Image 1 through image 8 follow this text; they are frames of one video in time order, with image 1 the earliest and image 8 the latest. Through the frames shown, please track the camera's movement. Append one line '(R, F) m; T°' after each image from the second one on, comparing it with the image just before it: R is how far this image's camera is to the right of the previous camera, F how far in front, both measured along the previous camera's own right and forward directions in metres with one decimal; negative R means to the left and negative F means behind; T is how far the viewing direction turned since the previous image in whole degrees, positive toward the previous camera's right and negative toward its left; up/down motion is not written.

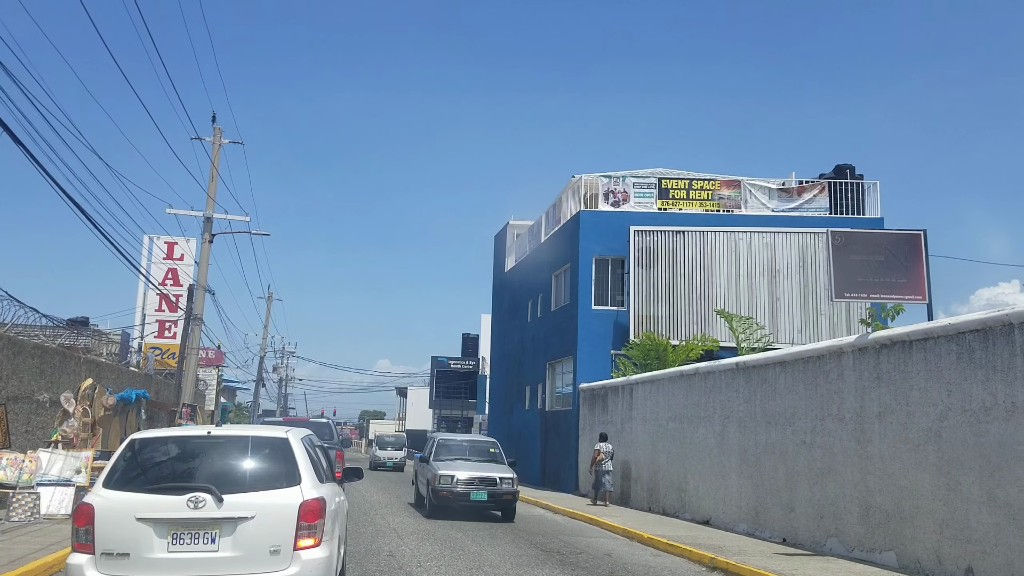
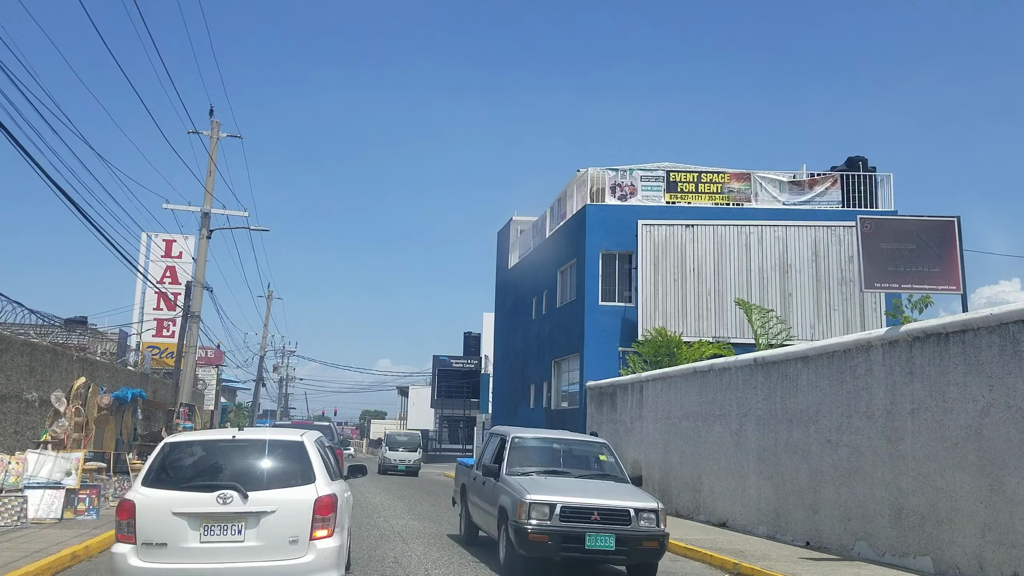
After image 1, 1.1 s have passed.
(-0.1, +0.6) m; 0°
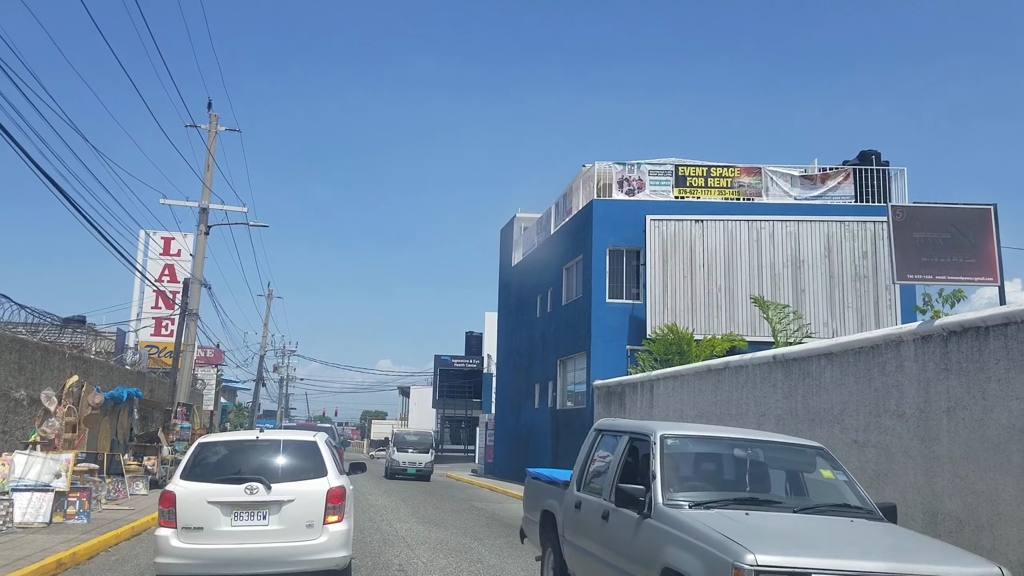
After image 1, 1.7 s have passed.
(-0.1, +0.6) m; 0°
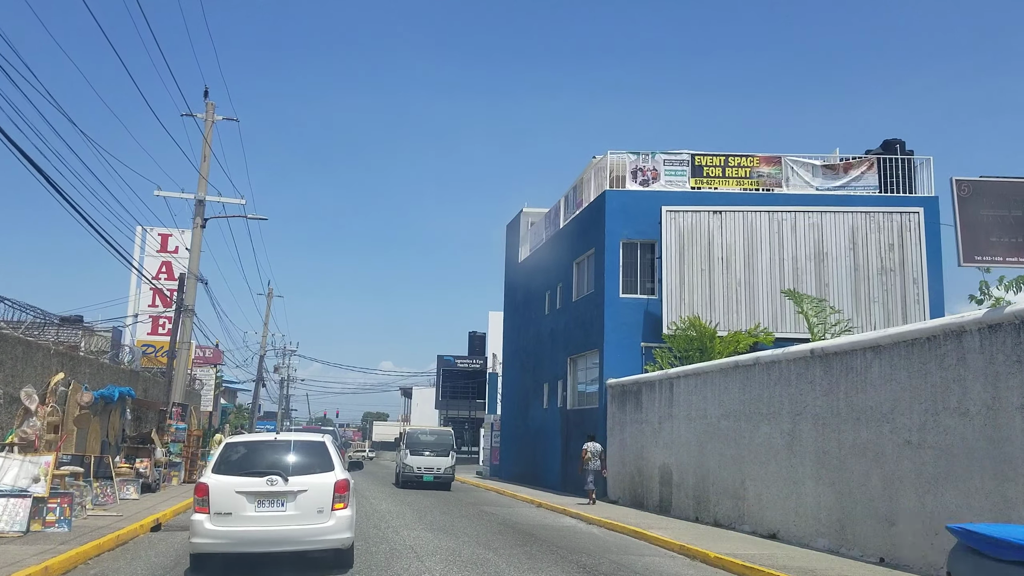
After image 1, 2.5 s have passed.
(-0.2, +1.0) m; 0°
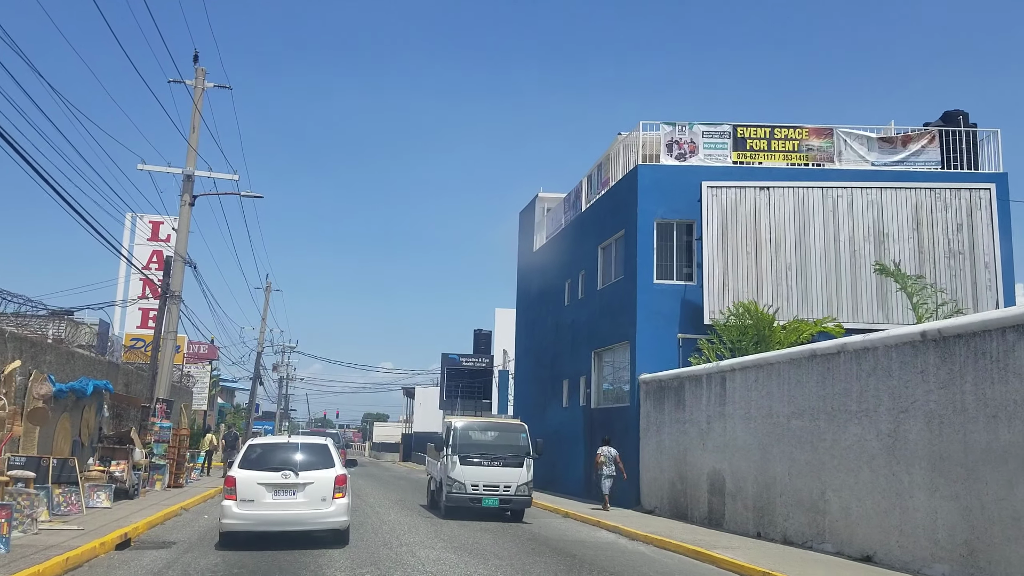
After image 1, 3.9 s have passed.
(-0.5, +2.3) m; 0°
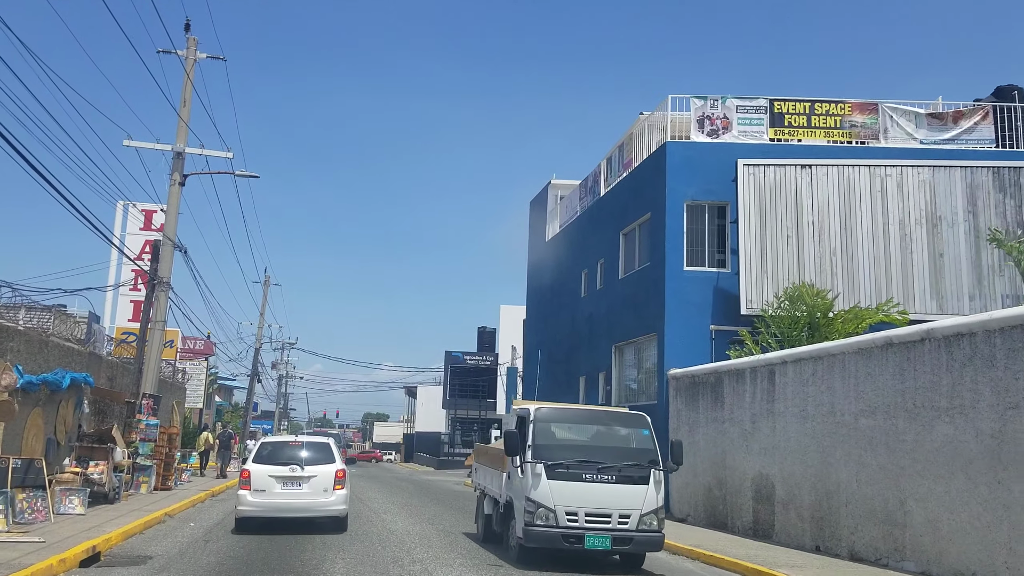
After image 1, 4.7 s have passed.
(-0.4, +1.7) m; 0°
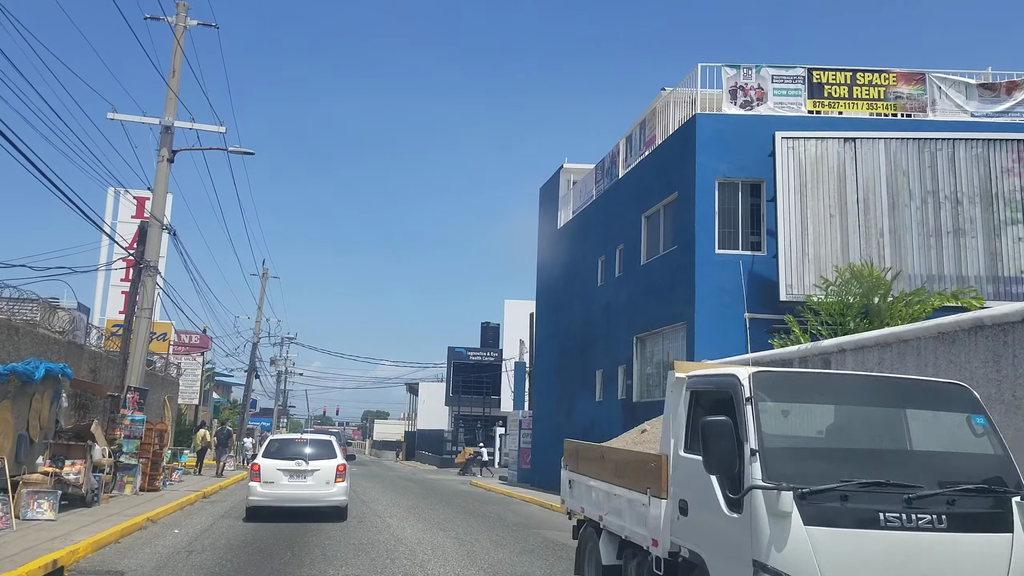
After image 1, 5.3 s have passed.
(-0.4, +1.5) m; 0°
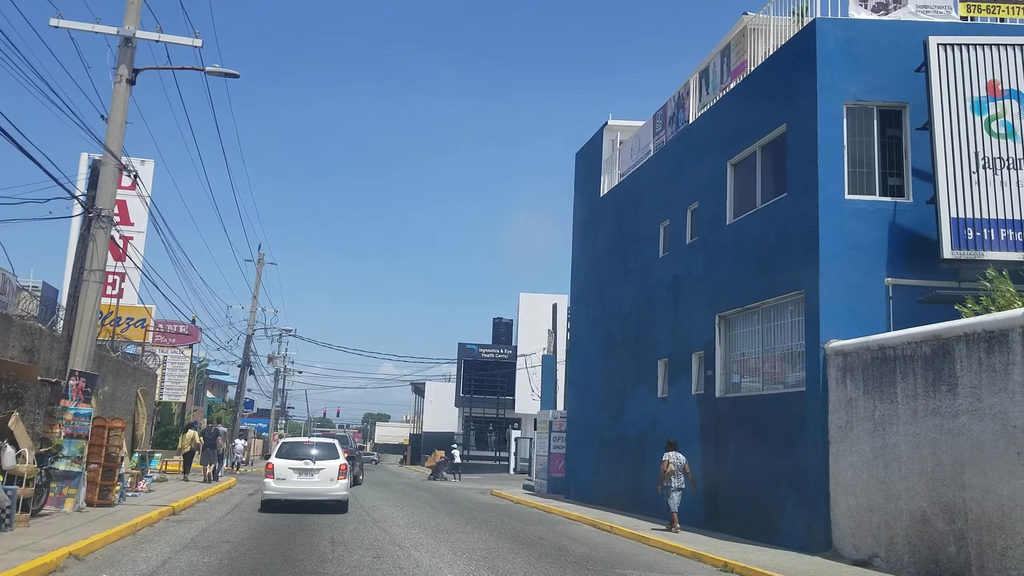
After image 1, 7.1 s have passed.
(-1.0, +4.2) m; 0°
